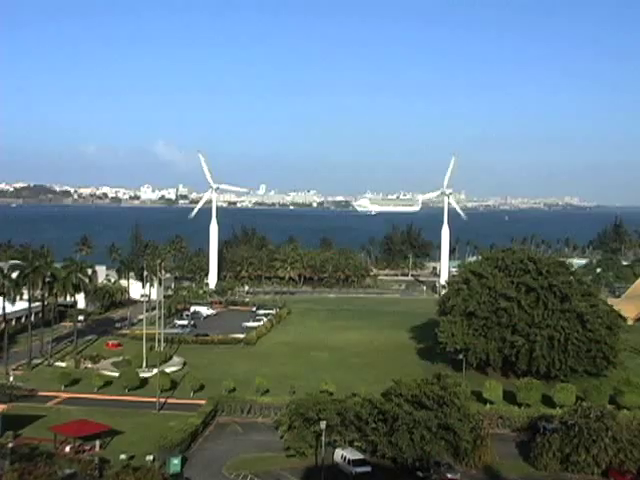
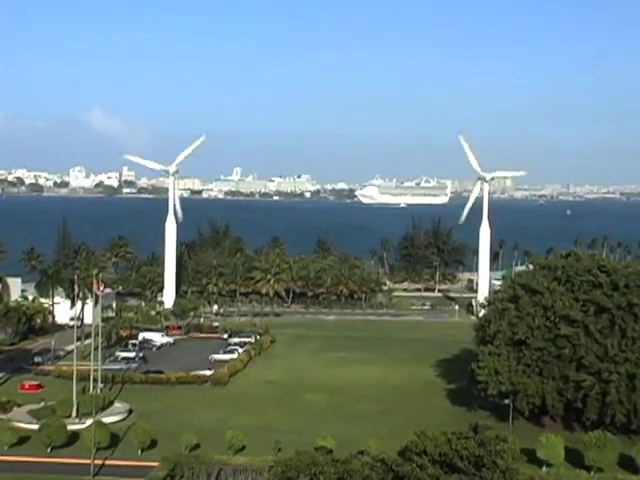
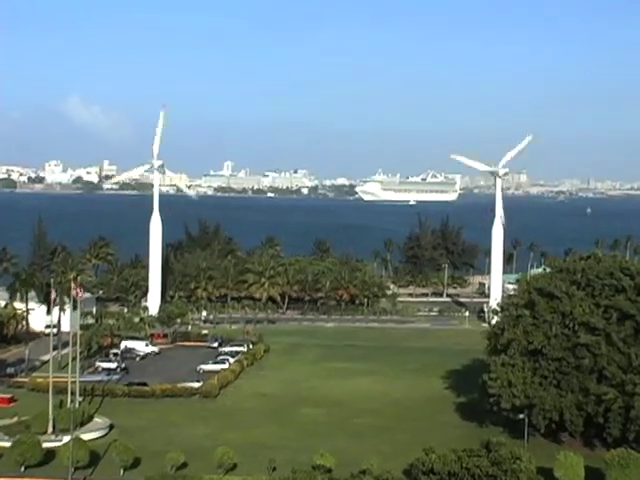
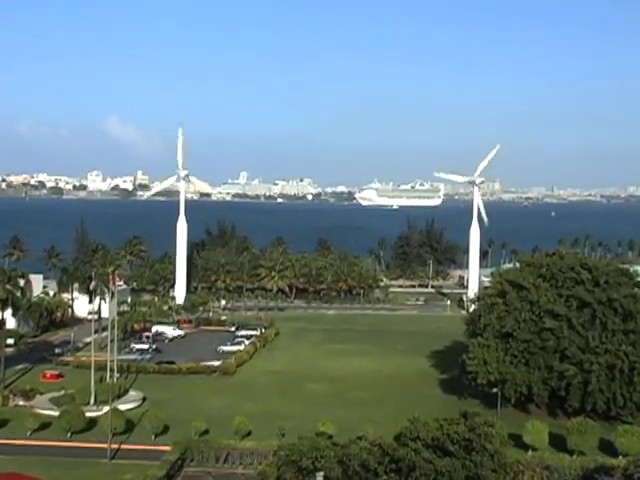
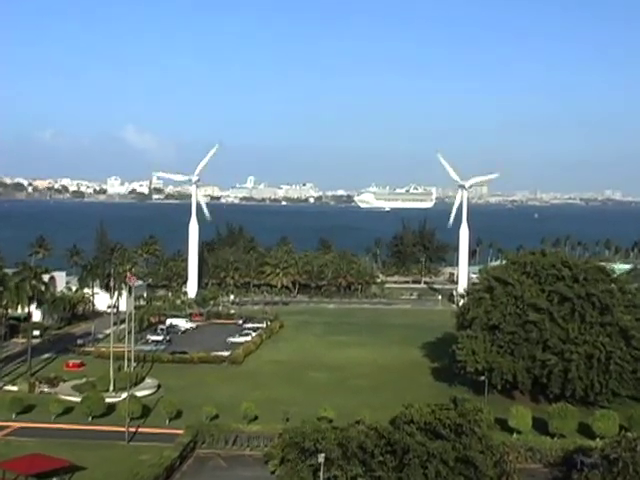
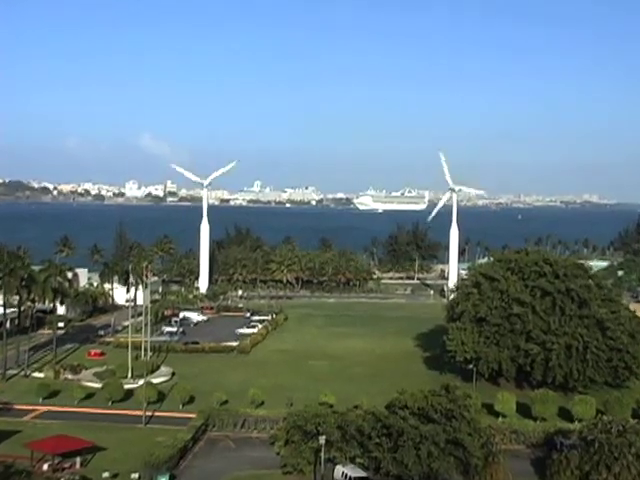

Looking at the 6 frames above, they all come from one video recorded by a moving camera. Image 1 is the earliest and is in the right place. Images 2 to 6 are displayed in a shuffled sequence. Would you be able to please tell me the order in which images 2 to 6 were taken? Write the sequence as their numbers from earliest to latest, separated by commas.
6, 5, 4, 2, 3
